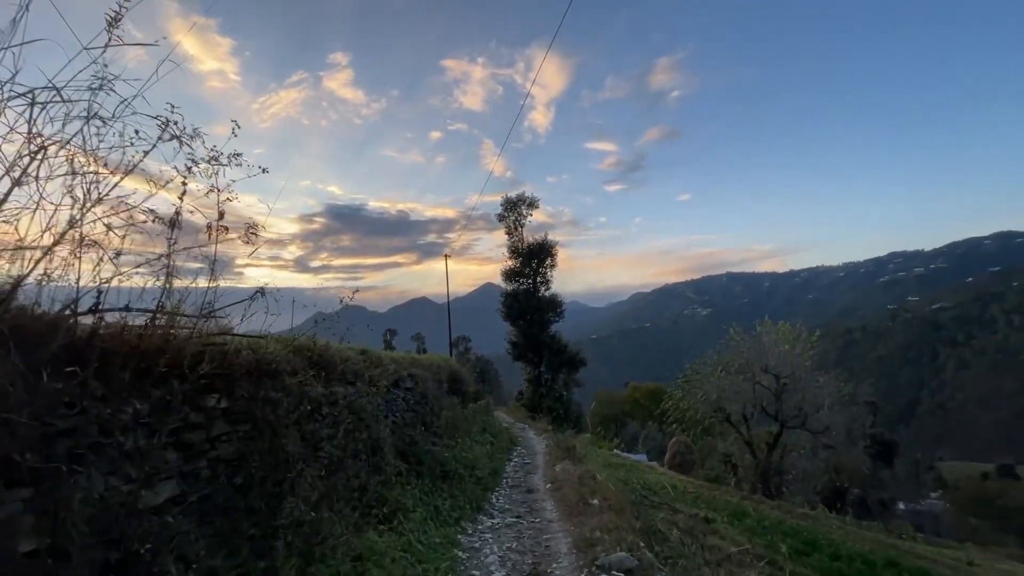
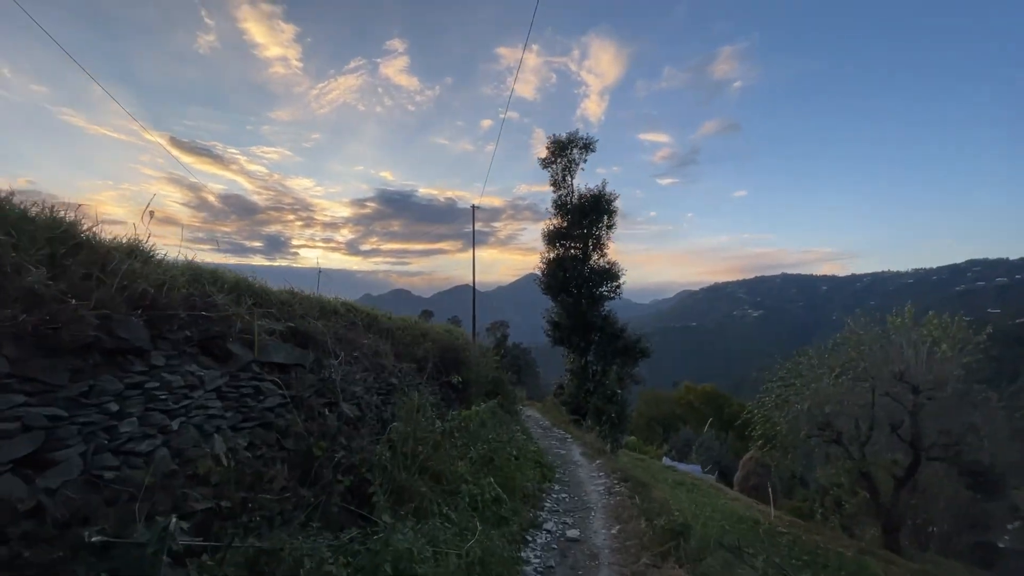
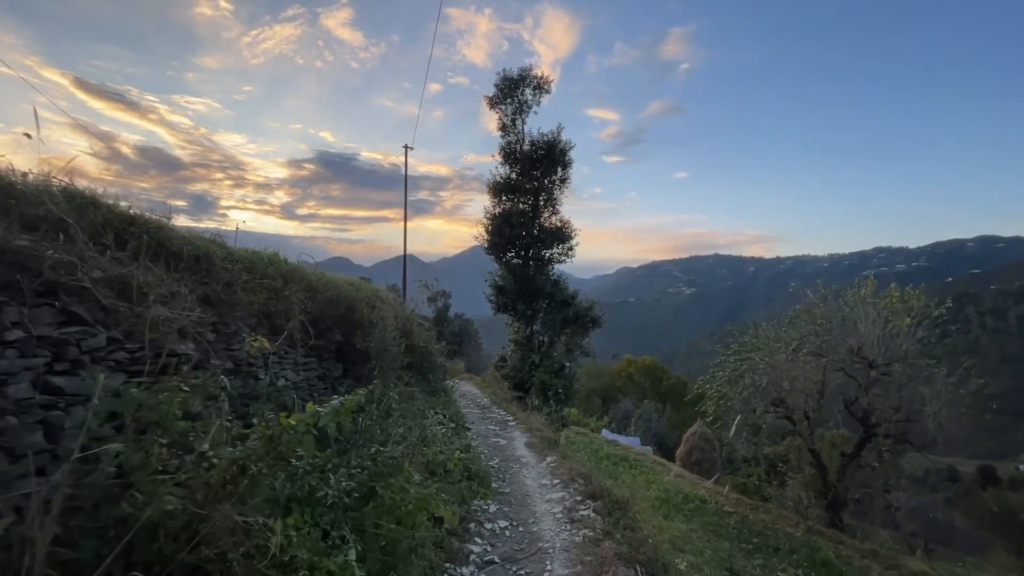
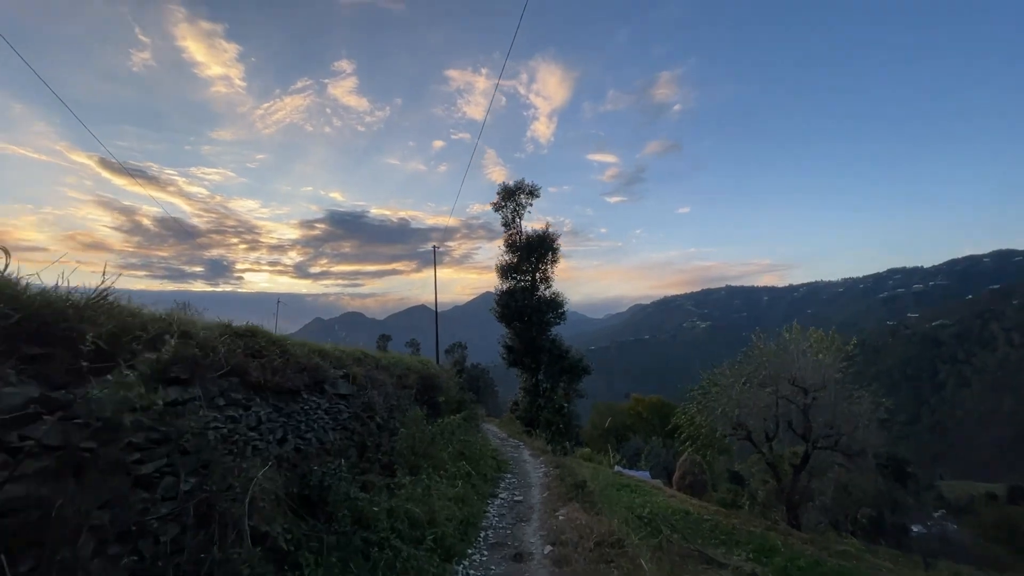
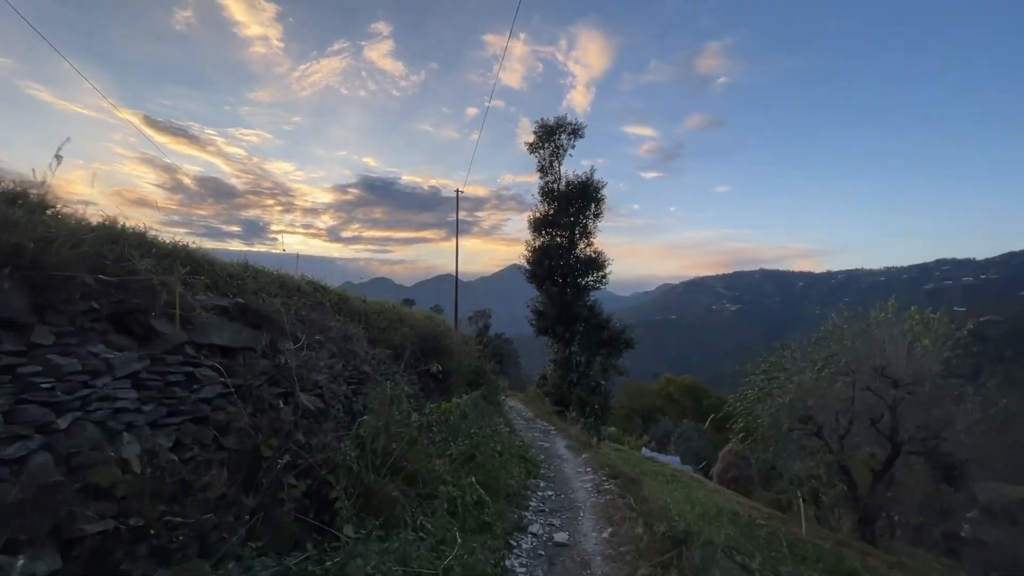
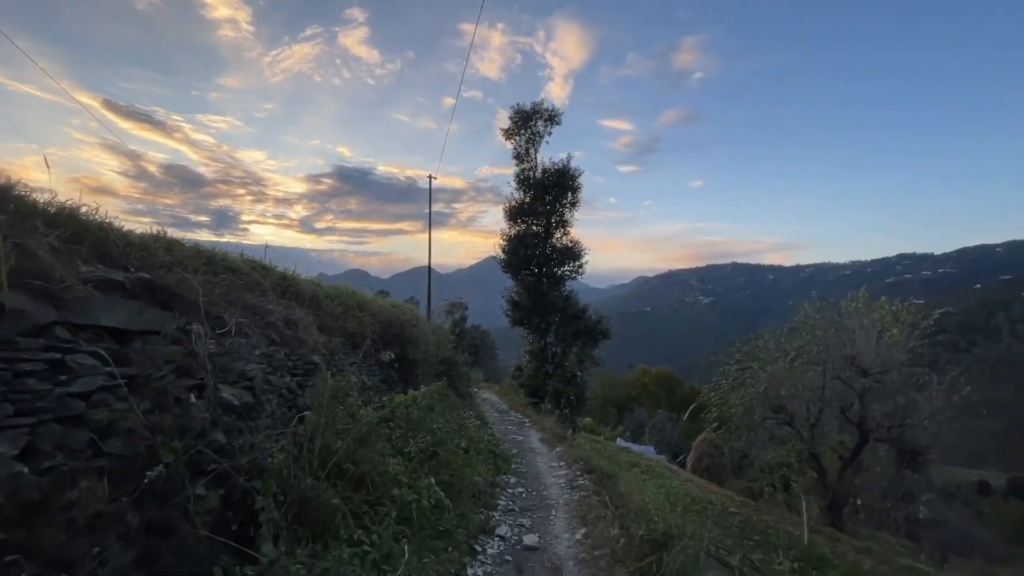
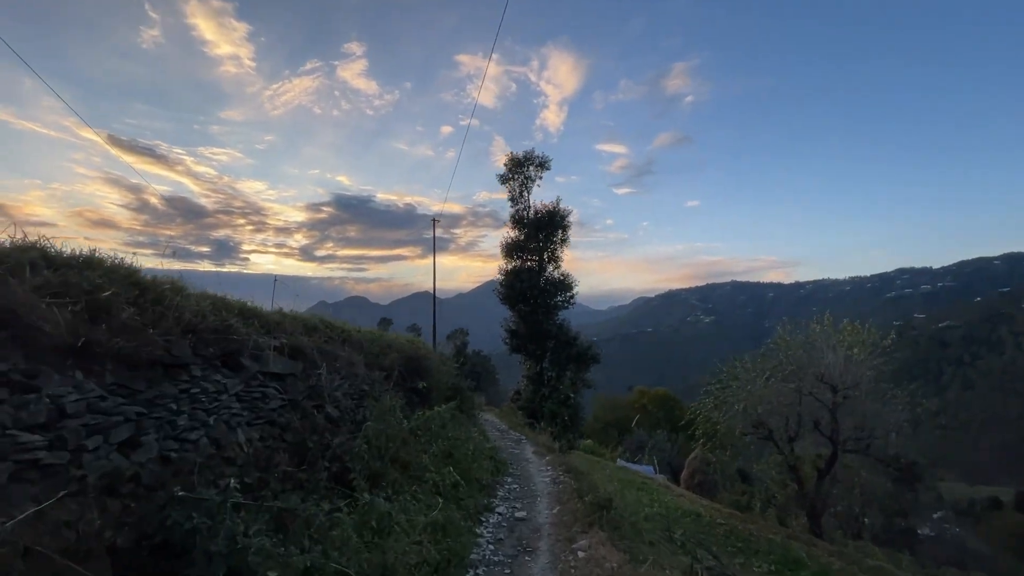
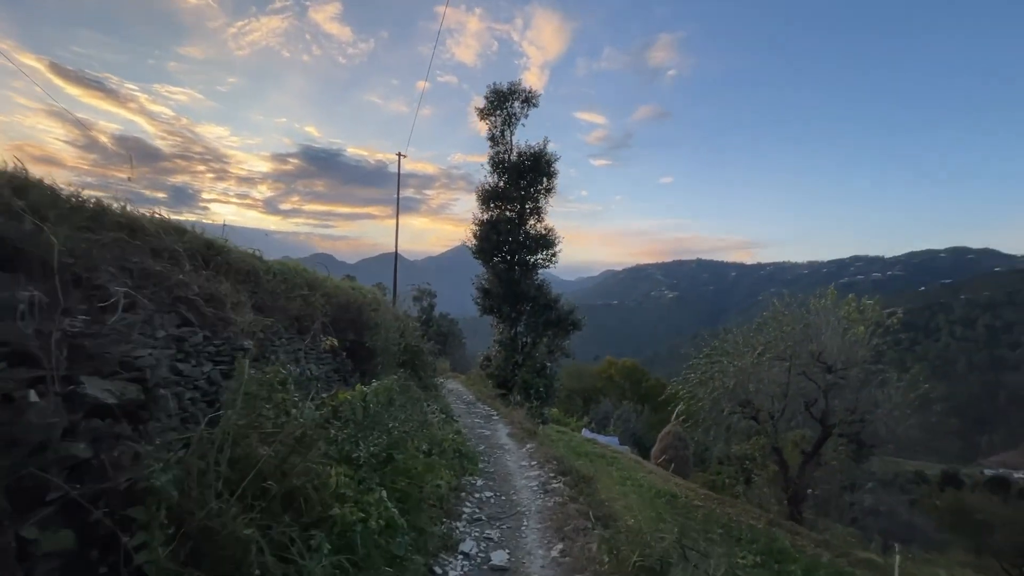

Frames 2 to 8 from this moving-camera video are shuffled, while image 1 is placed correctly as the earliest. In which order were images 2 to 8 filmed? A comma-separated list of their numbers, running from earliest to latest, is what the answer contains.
4, 7, 2, 5, 6, 8, 3
